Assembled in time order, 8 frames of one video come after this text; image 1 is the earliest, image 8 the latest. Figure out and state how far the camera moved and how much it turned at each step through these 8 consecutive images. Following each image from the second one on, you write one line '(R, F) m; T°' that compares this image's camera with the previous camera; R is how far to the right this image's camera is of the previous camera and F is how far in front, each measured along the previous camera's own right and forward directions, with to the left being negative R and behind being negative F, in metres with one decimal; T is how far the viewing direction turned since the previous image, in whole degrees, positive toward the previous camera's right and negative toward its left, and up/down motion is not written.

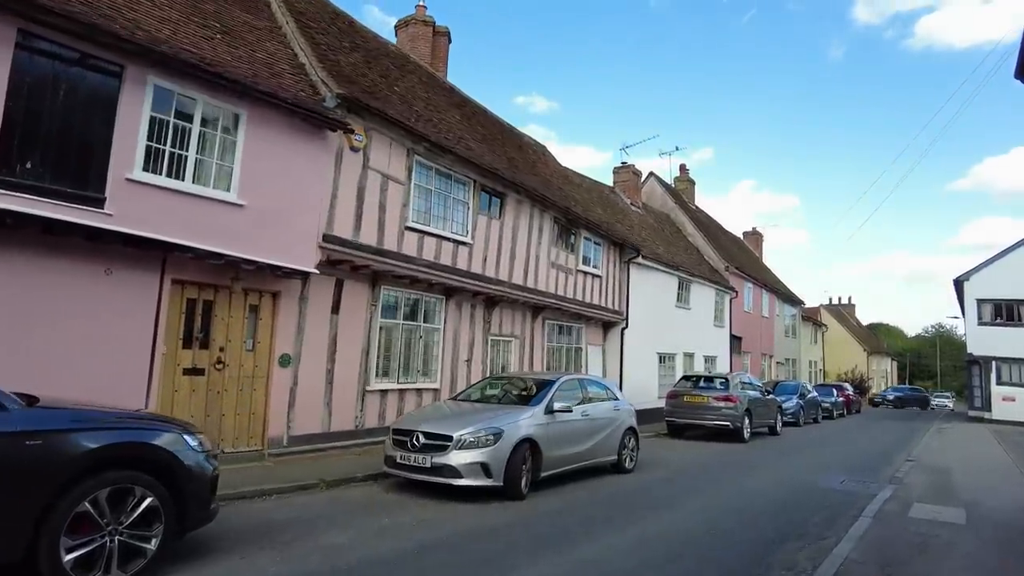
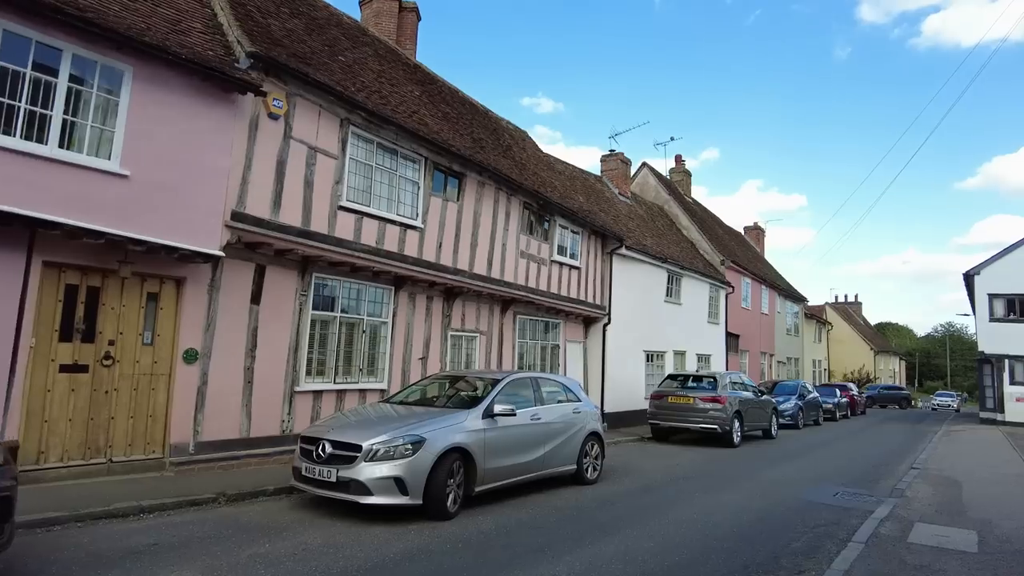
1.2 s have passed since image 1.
(+0.9, +1.2) m; -1°
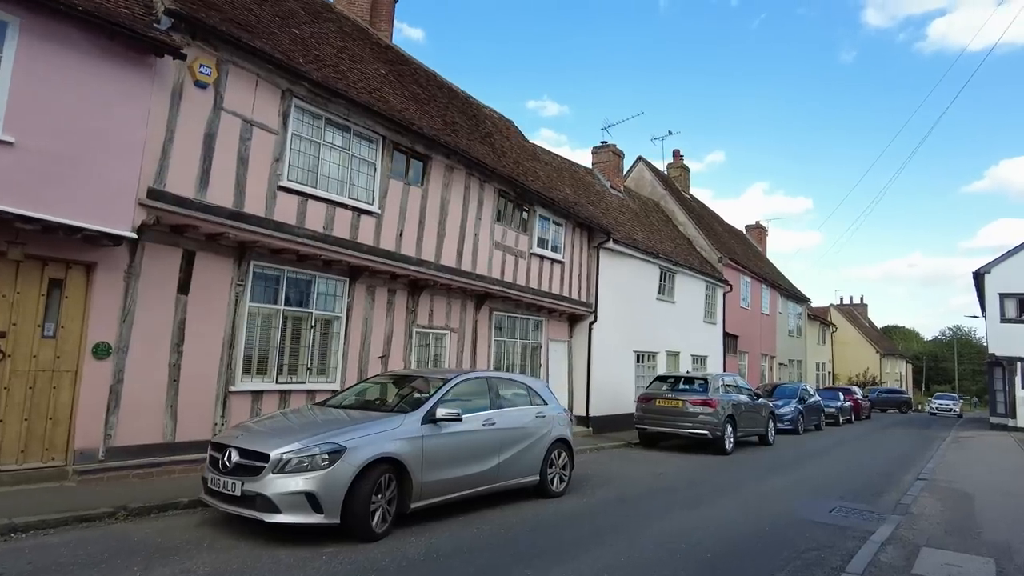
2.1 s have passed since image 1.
(+0.6, +0.9) m; 0°
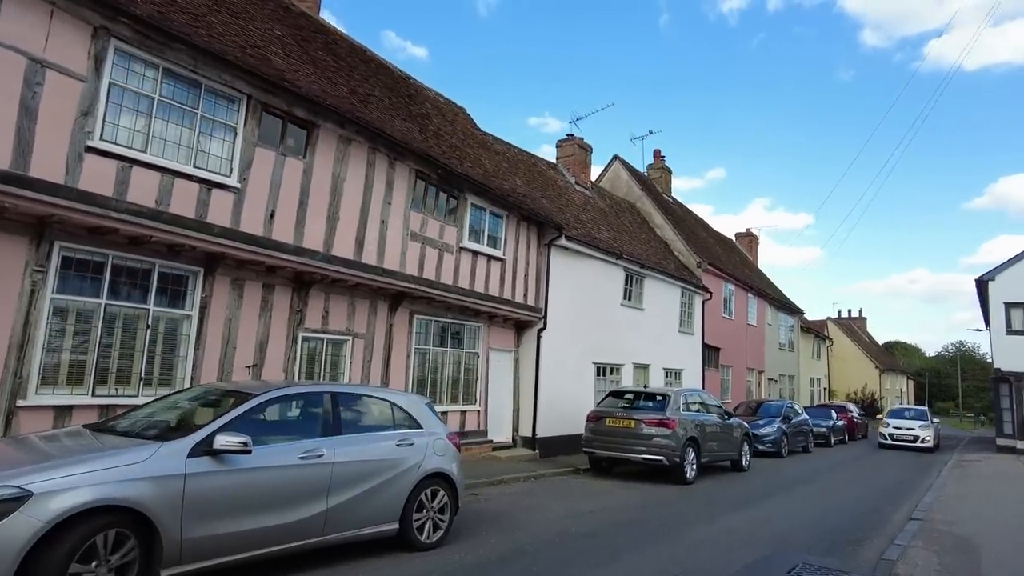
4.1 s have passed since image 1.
(+1.4, +1.9) m; 0°
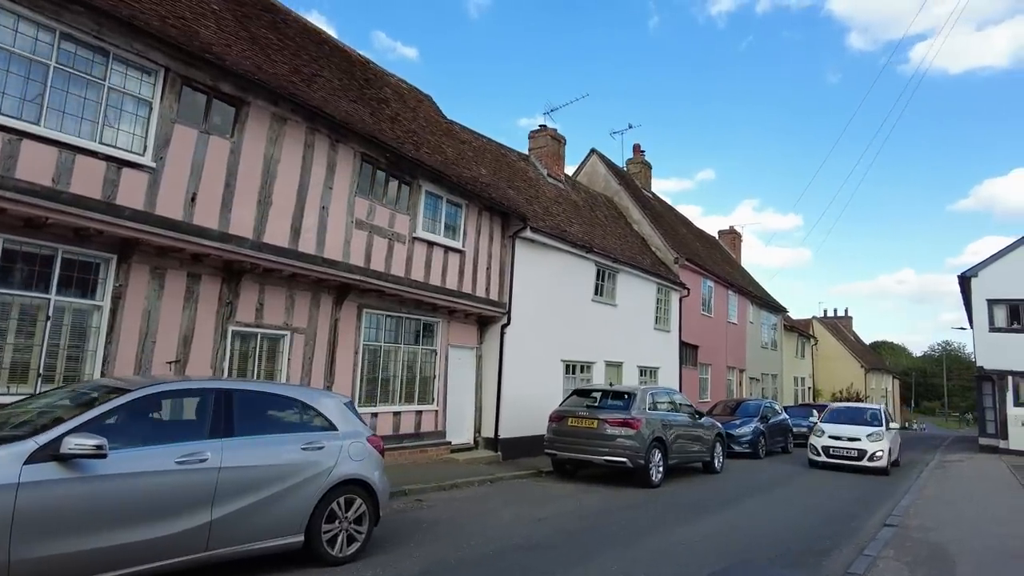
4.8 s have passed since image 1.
(+0.6, +0.6) m; +1°
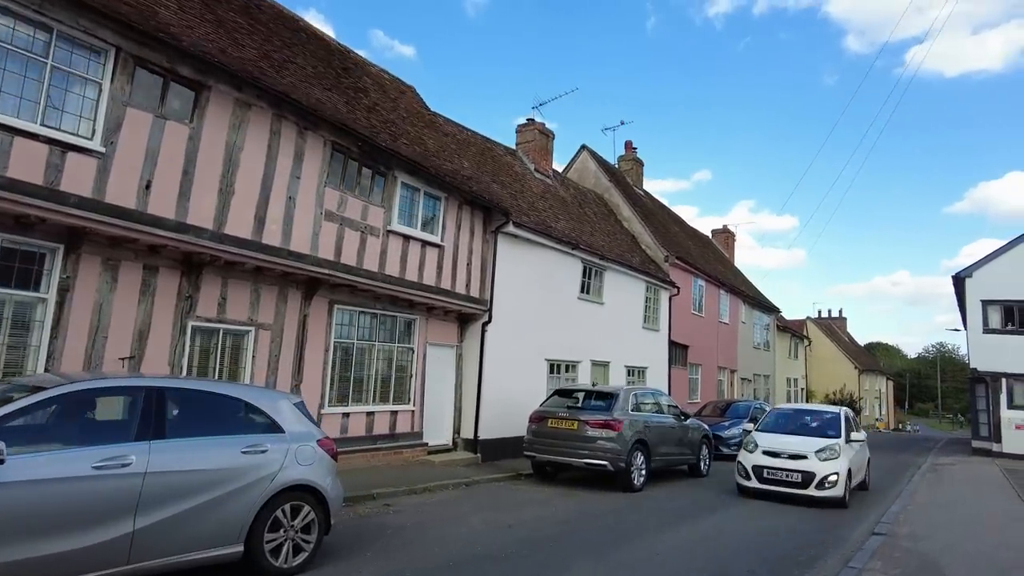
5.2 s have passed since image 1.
(+0.3, +0.4) m; 0°
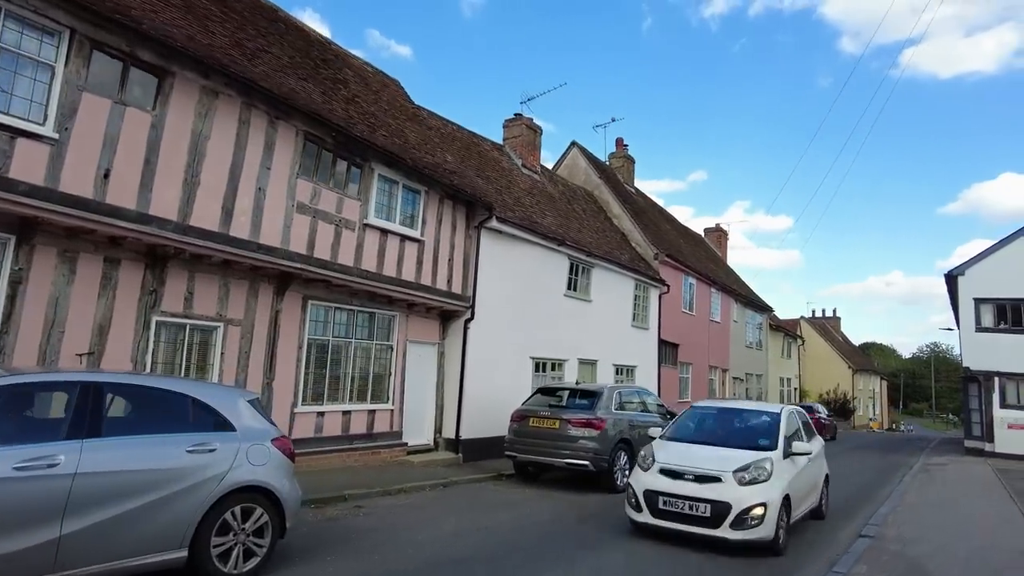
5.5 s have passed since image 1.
(+0.2, +0.3) m; 0°
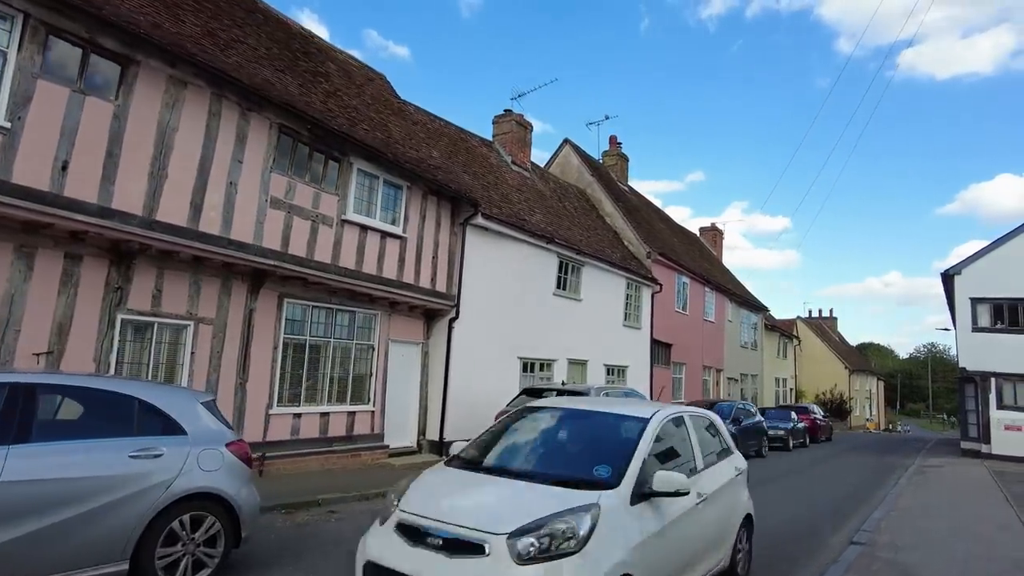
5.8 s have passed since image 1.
(+0.2, +0.3) m; 0°
